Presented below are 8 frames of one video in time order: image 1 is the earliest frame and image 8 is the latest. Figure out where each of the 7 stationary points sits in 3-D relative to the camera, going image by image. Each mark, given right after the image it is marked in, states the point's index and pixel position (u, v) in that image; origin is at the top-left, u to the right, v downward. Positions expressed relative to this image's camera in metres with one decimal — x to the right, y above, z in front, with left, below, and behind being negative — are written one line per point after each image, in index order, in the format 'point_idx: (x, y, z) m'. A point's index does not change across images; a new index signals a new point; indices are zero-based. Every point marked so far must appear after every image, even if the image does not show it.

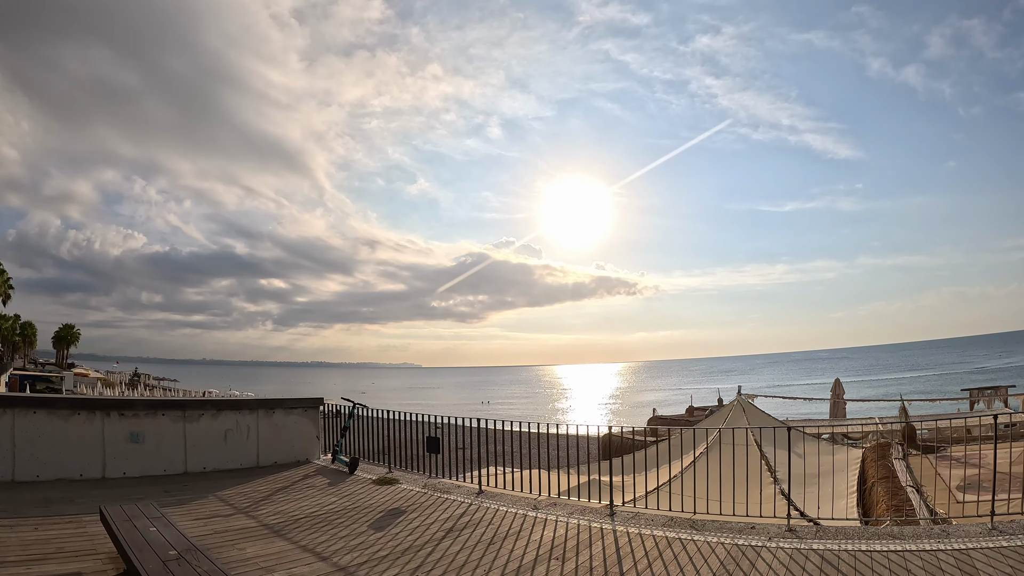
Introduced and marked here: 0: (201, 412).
0: (-4.8, -1.9, +8.3) m
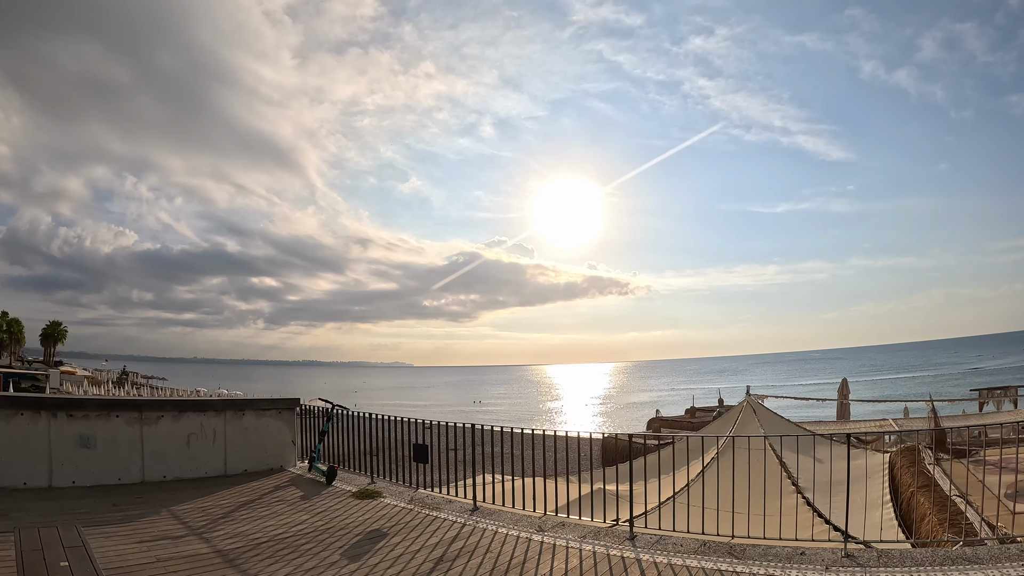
0: (-4.8, -1.7, +7.4) m
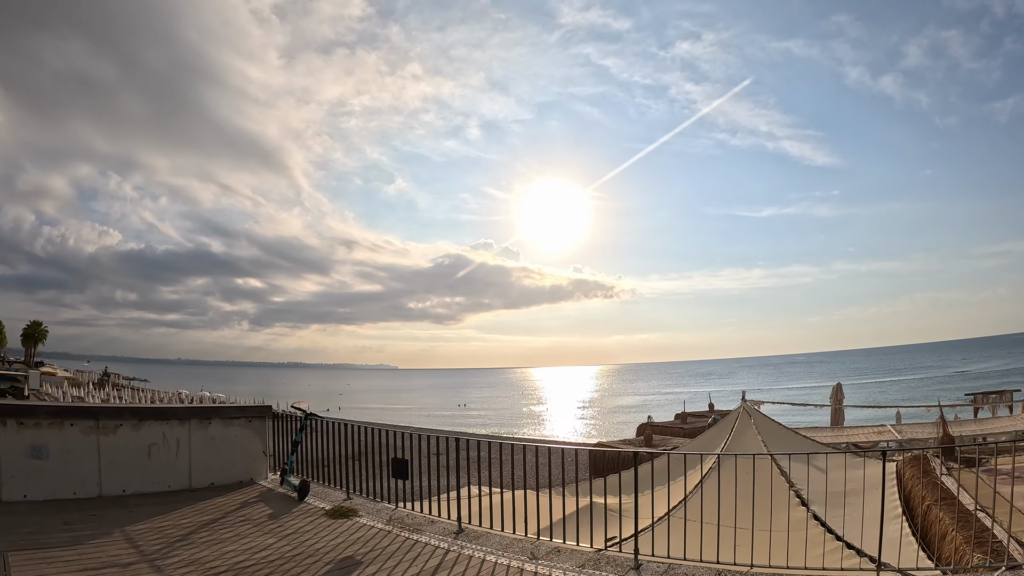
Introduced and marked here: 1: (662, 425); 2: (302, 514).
0: (-5.0, -1.7, +6.8) m
1: (+5.0, -4.6, +18.1) m
2: (-2.1, -2.3, +5.5) m
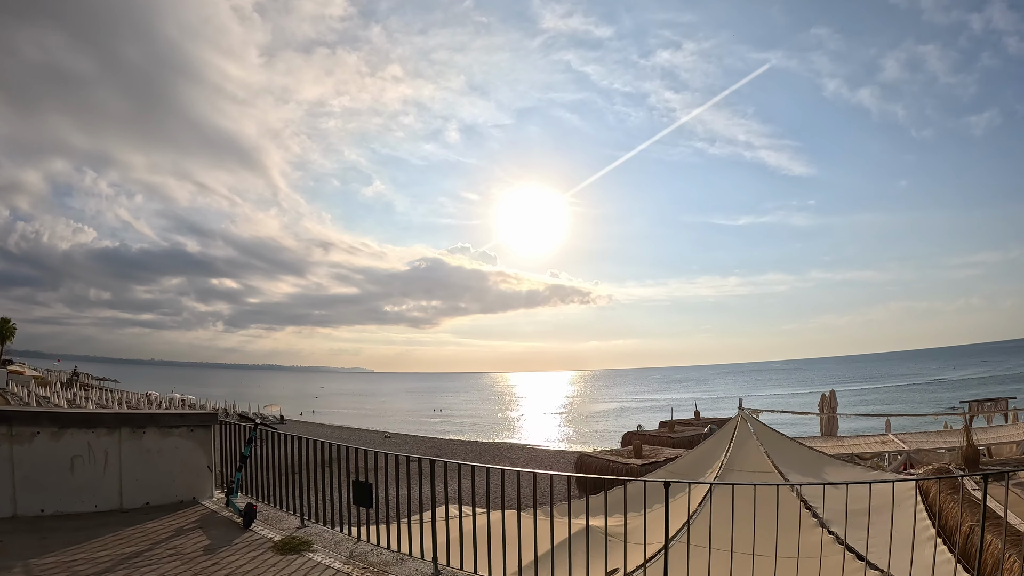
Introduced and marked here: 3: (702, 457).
0: (-5.1, -1.5, +5.7) m
1: (+4.3, -4.7, +17.4) m
2: (-2.2, -2.2, +4.5) m
3: (+4.3, -3.7, +11.8) m
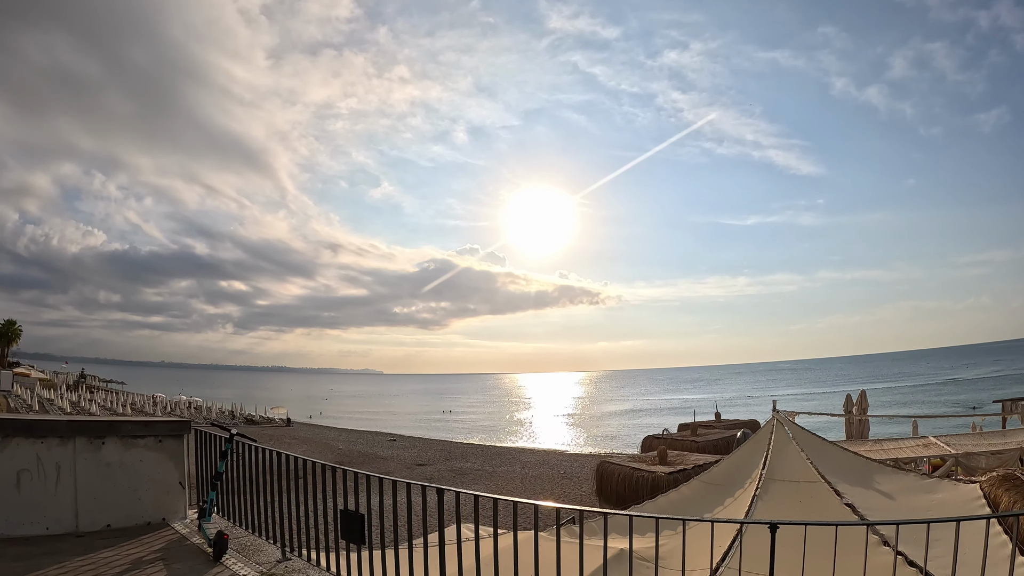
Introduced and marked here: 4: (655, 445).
0: (-4.9, -1.4, +4.9) m
1: (+4.8, -4.5, +16.4) m
2: (-2.0, -2.0, +3.6) m
3: (+4.6, -3.5, +10.8) m
4: (+4.2, -4.6, +15.9) m
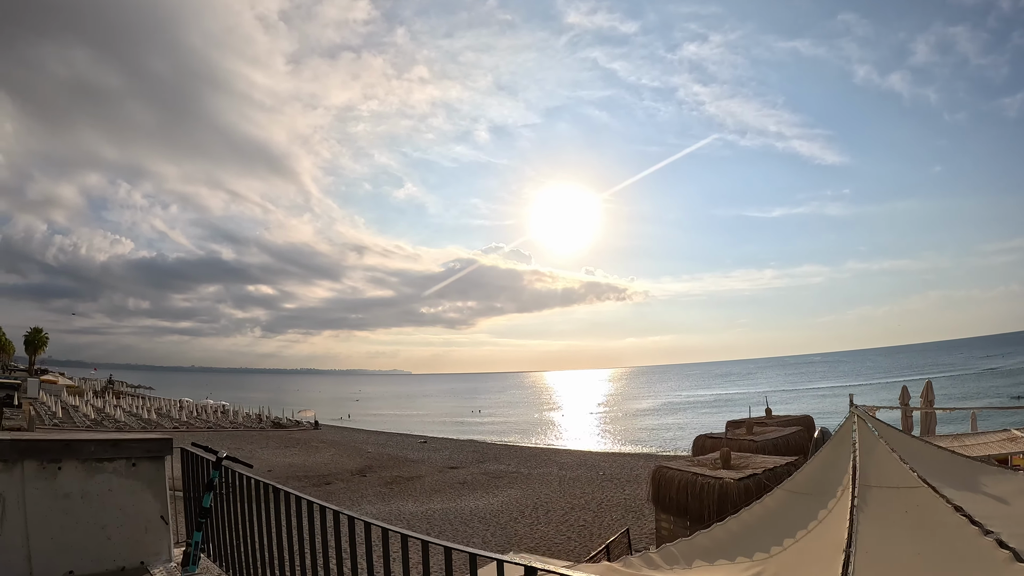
0: (-4.3, -1.3, +3.8) m
1: (+5.8, -4.1, +14.9) m
2: (-1.5, -1.8, +2.4) m
3: (+5.4, -3.1, +9.3) m
4: (+5.3, -4.2, +14.4) m
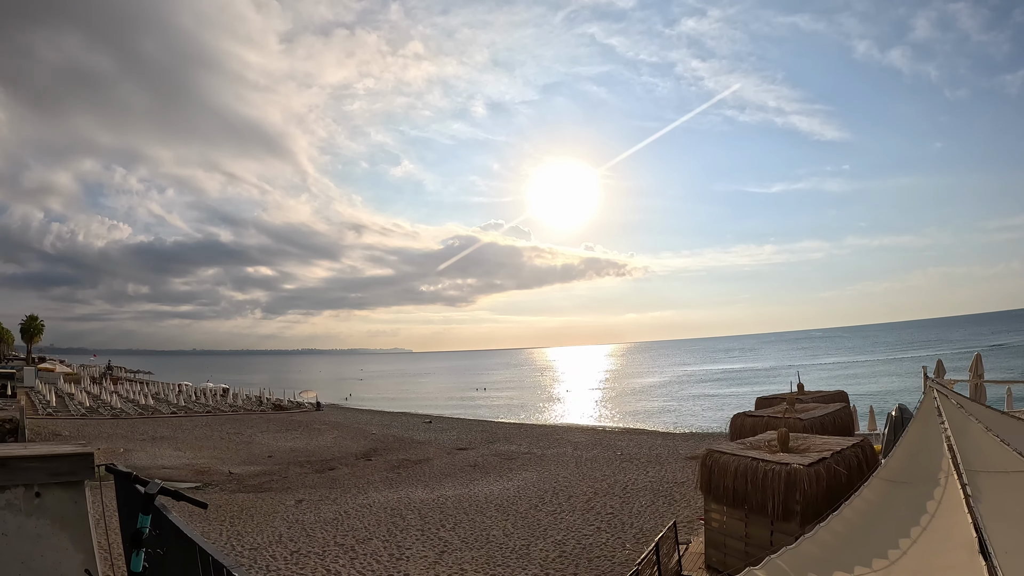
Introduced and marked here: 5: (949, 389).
0: (-3.8, -0.9, +2.4) m
1: (+6.4, -3.2, +13.5) m
2: (-1.0, -1.5, +1.0) m
3: (+5.9, -2.4, +8.0) m
4: (+5.8, -3.3, +13.1) m
5: (+8.0, -1.8, +9.9) m
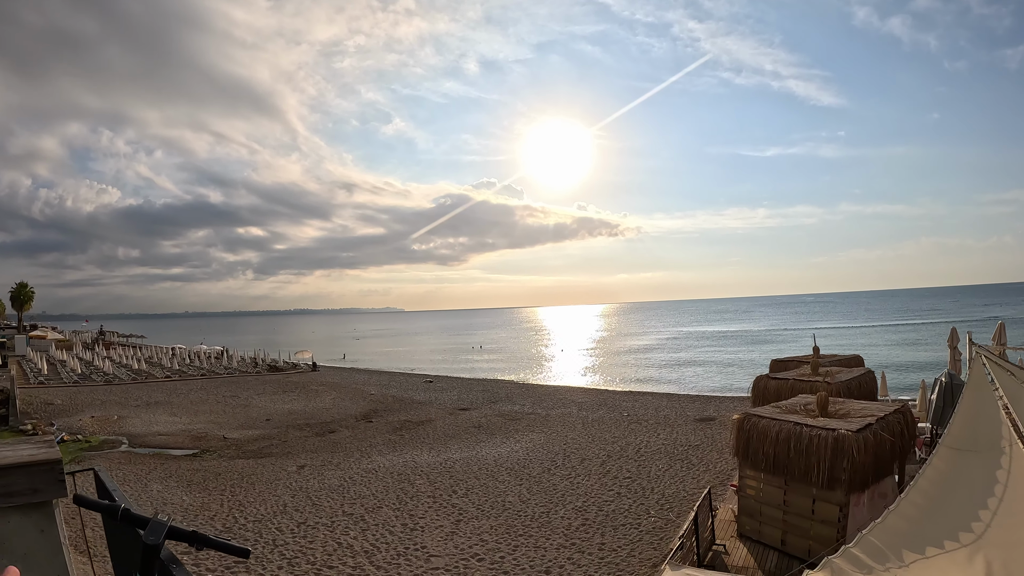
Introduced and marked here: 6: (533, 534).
0: (-3.4, -0.7, +1.5) m
1: (+6.7, -2.1, +13.0) m
2: (-0.6, -1.3, +0.3) m
3: (+6.3, -1.8, +7.3) m
4: (+6.1, -2.3, +12.5) m
5: (+8.4, -1.0, +9.2) m
6: (+0.4, -4.5, +9.9) m
